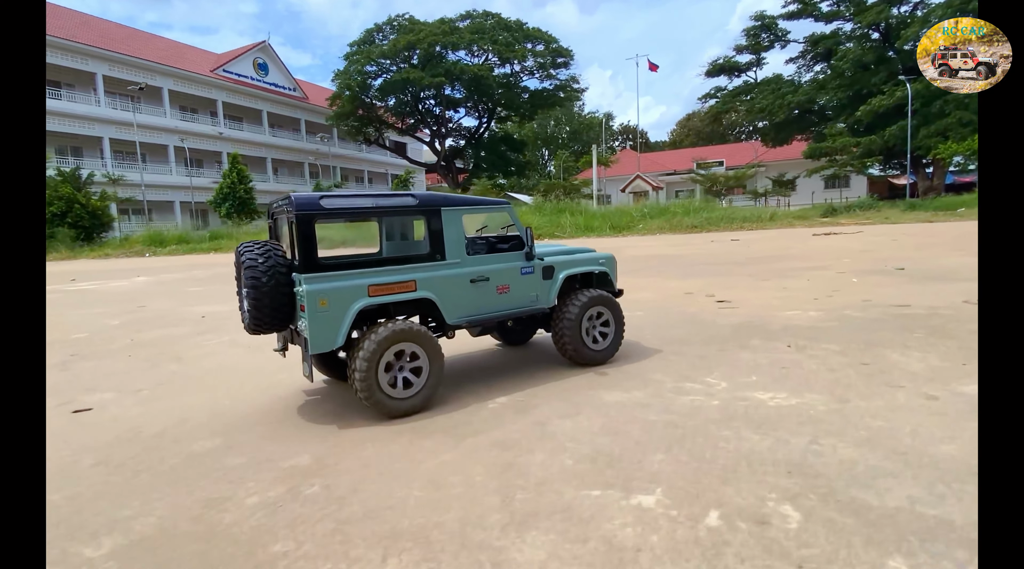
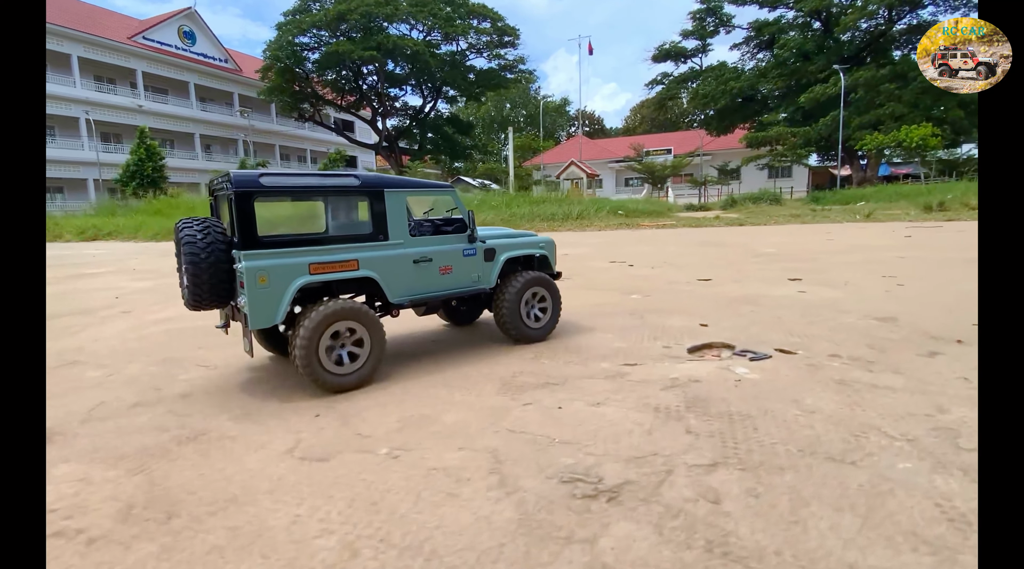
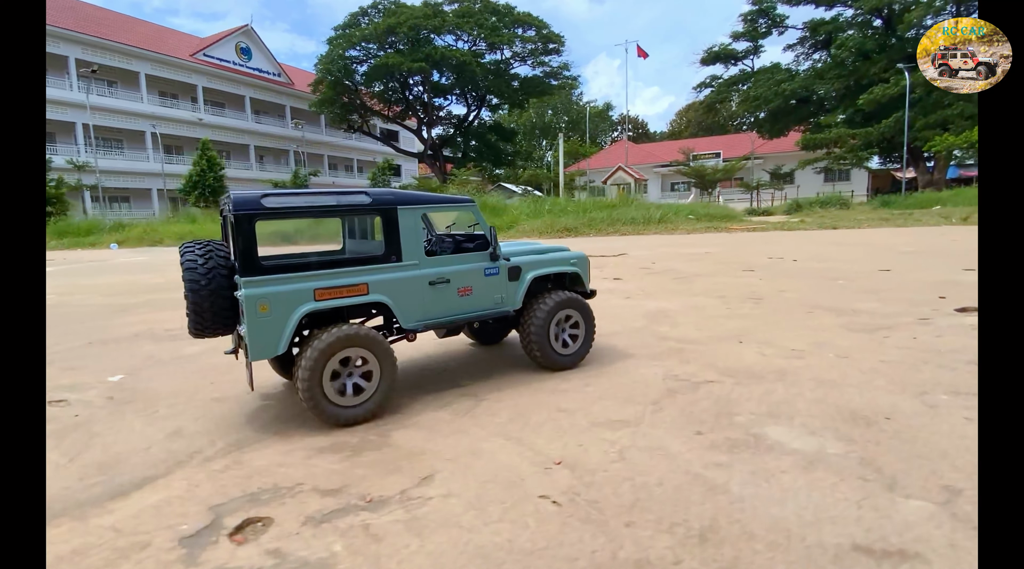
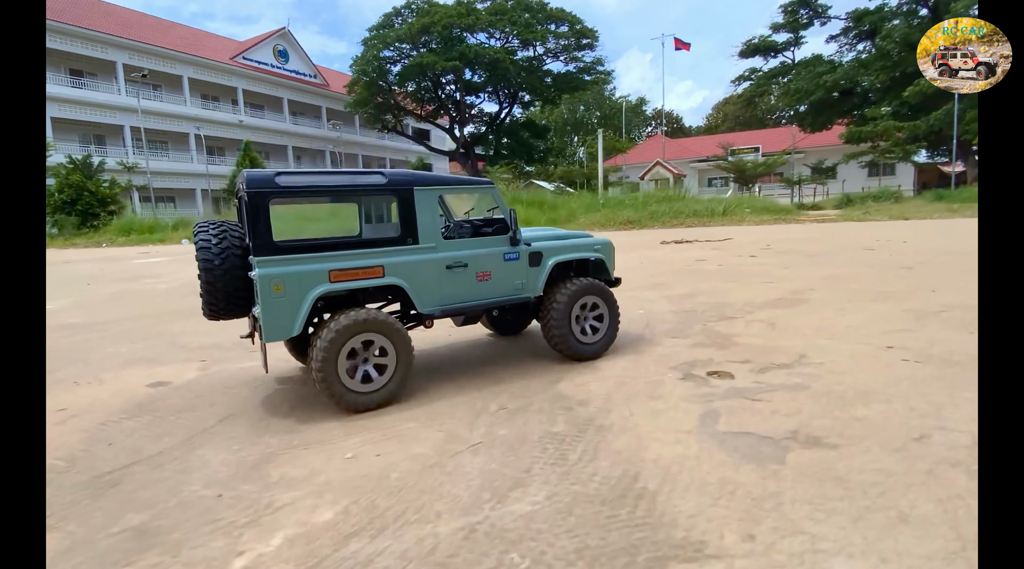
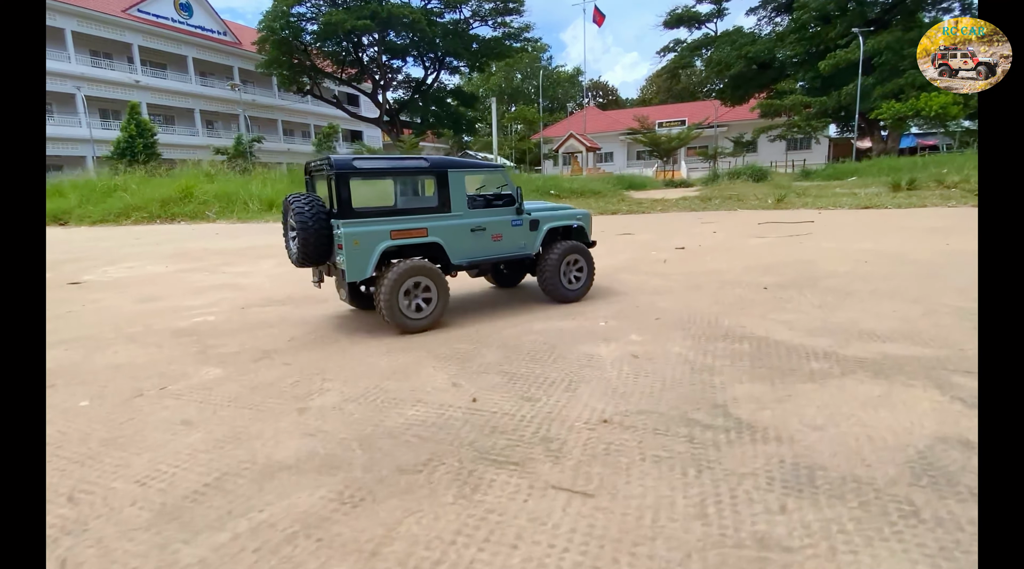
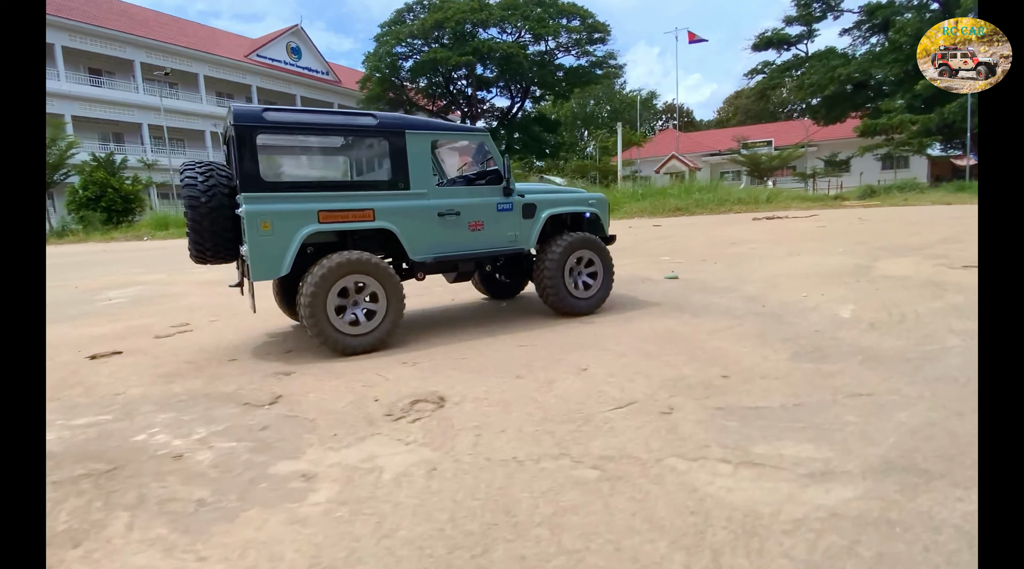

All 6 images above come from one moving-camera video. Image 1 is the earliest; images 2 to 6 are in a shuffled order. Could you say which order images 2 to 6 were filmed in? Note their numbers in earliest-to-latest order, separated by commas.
6, 4, 3, 2, 5
